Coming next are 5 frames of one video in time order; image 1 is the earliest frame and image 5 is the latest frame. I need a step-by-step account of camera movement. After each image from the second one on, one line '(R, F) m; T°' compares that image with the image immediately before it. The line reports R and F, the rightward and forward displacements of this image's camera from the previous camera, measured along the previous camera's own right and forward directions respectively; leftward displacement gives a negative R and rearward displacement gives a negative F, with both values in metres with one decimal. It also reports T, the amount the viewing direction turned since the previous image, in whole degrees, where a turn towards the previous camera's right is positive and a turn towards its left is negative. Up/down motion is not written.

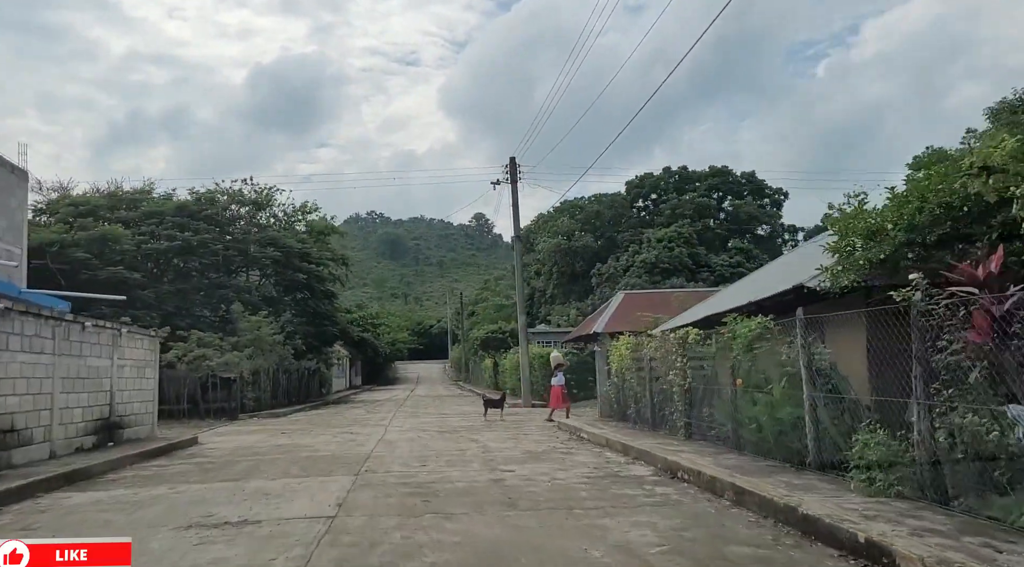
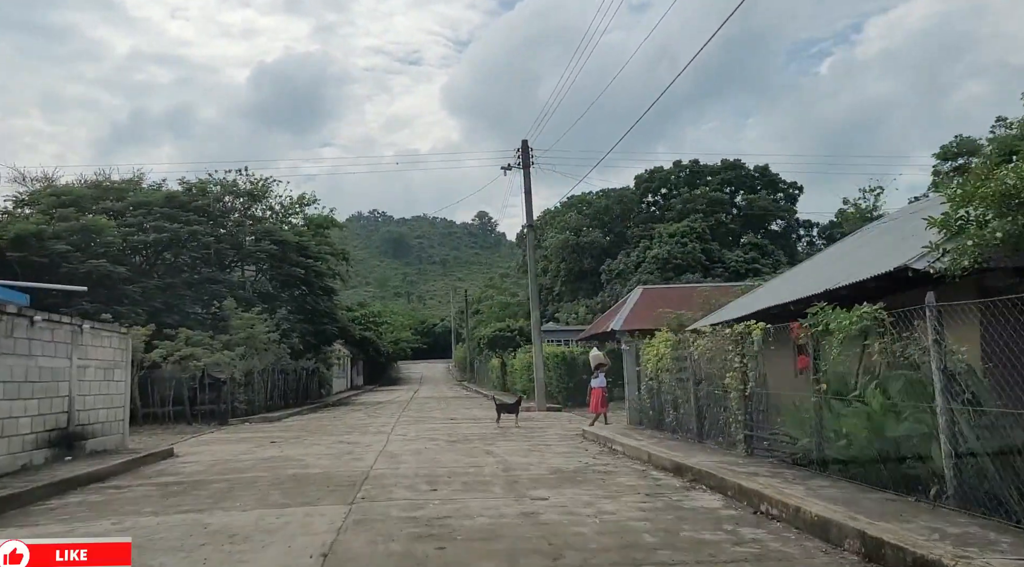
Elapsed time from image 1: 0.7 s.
(-0.3, +1.9) m; 0°
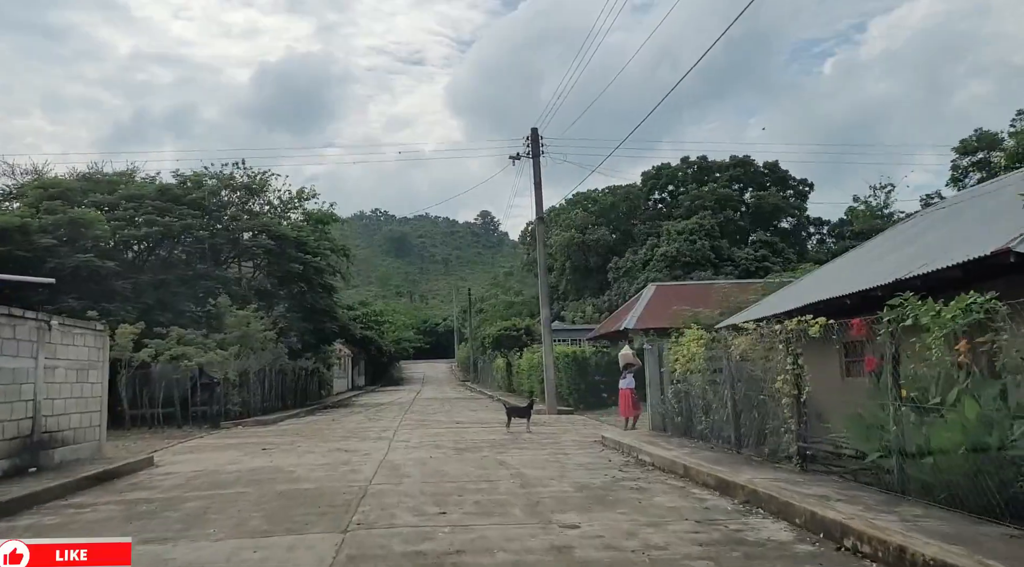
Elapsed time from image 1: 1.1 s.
(-0.2, +1.2) m; 0°
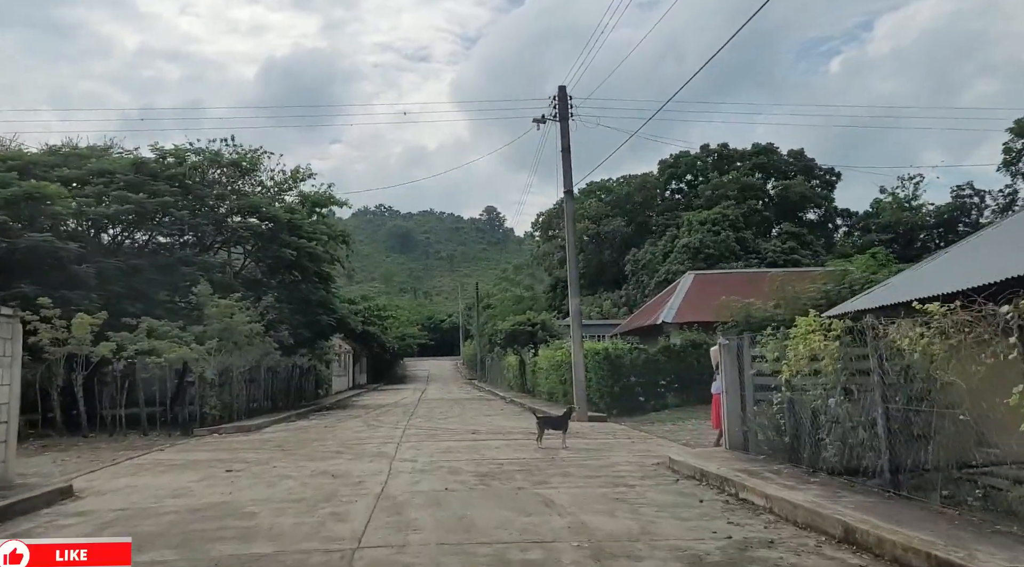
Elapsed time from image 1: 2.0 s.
(-0.5, +3.2) m; 0°
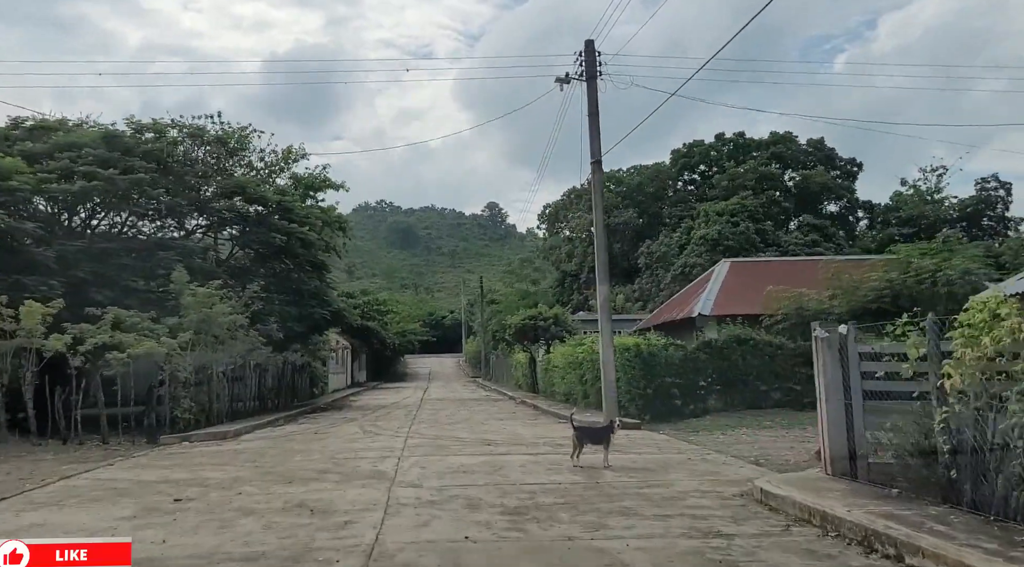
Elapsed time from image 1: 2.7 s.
(-0.4, +2.5) m; 0°
